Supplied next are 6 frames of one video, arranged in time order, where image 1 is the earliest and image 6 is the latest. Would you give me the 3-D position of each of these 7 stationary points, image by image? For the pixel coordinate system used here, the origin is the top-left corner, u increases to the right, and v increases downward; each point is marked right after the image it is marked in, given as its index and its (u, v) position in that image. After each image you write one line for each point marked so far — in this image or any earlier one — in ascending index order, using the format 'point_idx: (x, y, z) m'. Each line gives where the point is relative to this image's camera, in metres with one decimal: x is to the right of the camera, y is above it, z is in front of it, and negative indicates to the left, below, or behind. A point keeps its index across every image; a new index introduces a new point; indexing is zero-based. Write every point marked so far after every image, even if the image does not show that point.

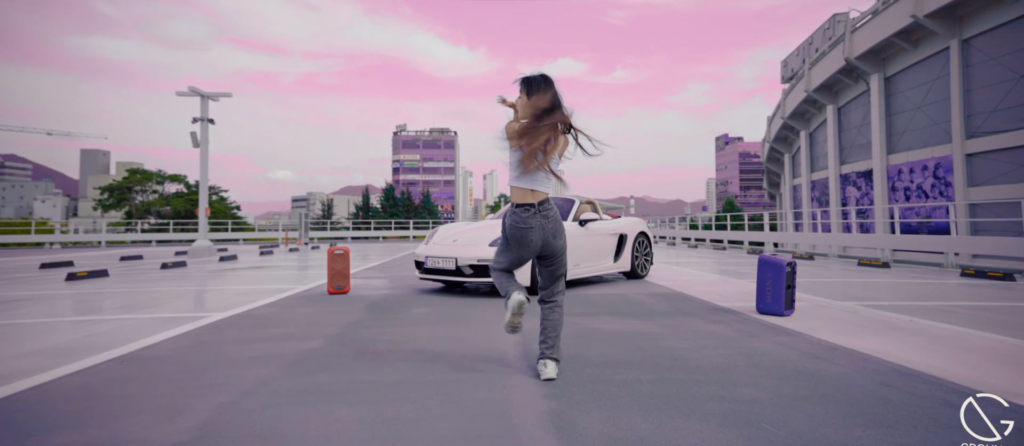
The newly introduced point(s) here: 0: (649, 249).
0: (+2.3, -0.5, +7.7) m
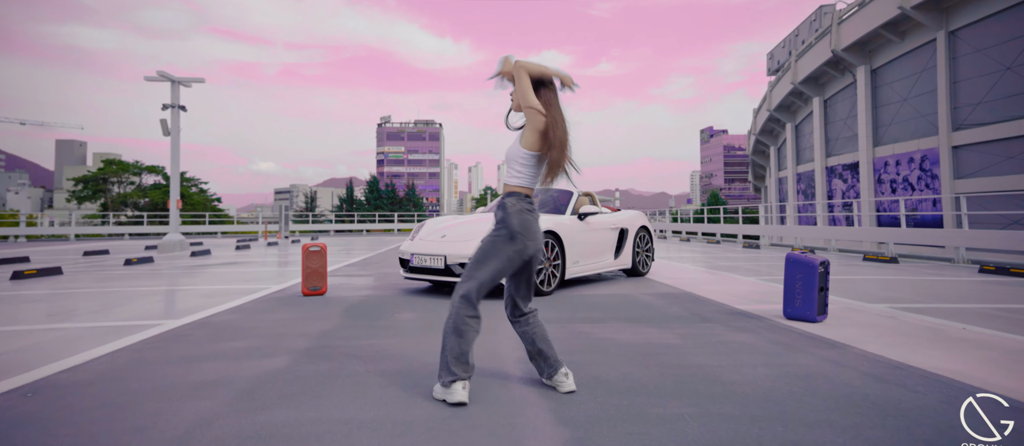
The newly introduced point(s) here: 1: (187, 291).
0: (+2.2, -0.4, +7.3) m
1: (-4.7, -1.0, +6.7) m
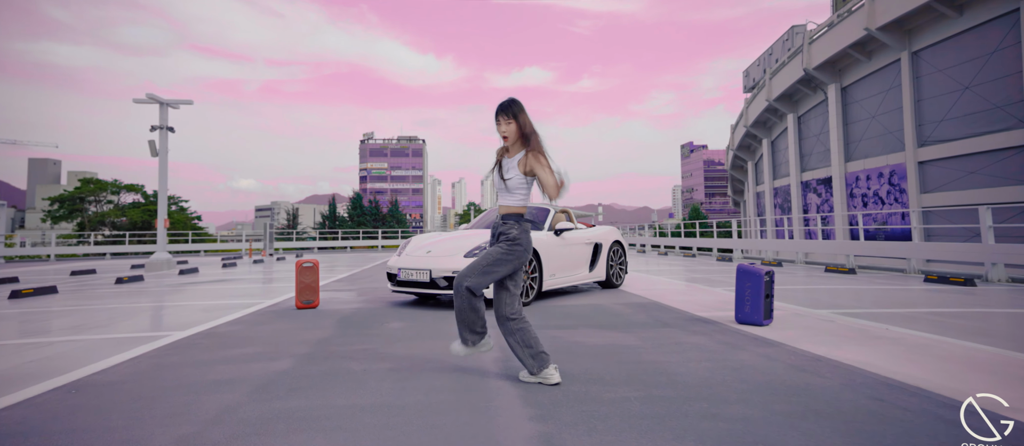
0: (+1.9, -0.6, +7.7) m
1: (-5.0, -1.3, +6.9) m
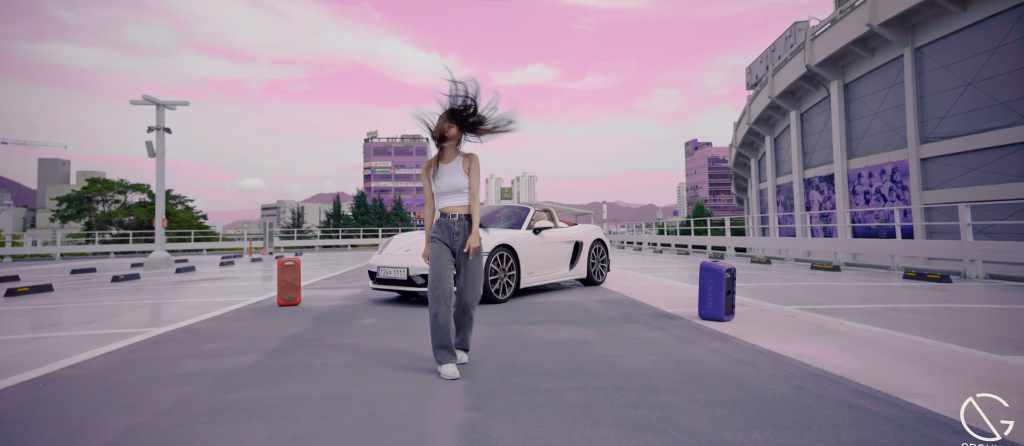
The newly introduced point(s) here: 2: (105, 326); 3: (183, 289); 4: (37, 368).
0: (+1.6, -0.6, +7.9) m
1: (-5.3, -1.3, +7.1) m
2: (-4.8, -1.2, +5.4) m
3: (-6.5, -1.3, +9.0) m
4: (-3.0, -0.9, +2.9) m
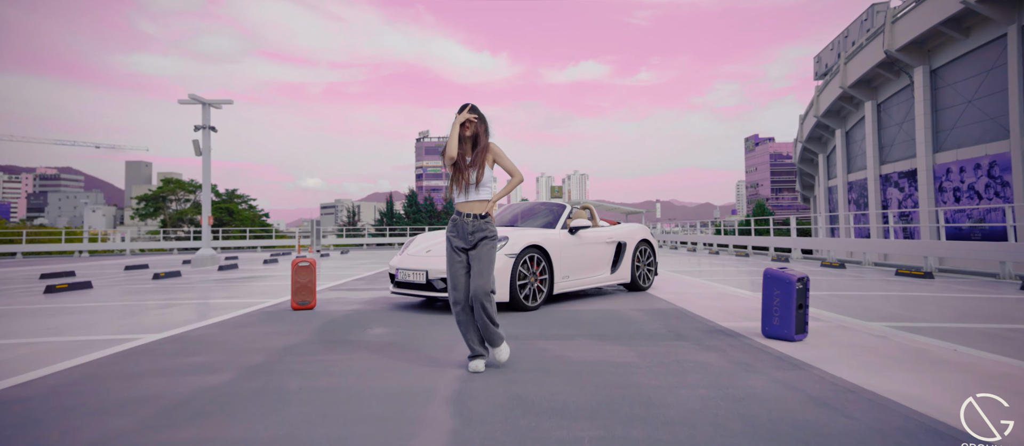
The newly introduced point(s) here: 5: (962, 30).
0: (+2.2, -0.6, +7.1) m
1: (-4.7, -1.2, +7.1) m
2: (-4.5, -1.2, +5.4) m
3: (-5.8, -1.3, +9.1) m
4: (-2.9, -0.9, +2.6) m
5: (+17.9, +7.8, +18.3) m
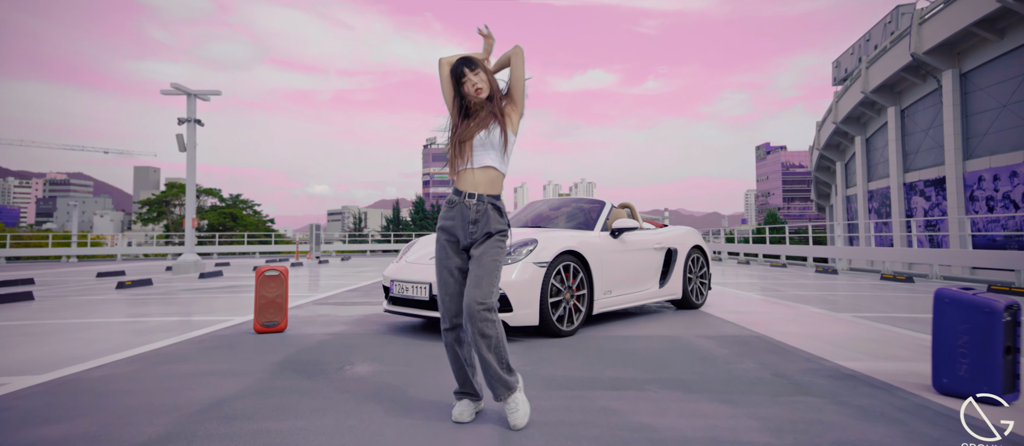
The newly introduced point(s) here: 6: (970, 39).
0: (+2.5, -0.6, +5.8) m
1: (-4.5, -1.2, +5.9) m
2: (-4.2, -1.1, +4.2) m
3: (-5.5, -1.3, +7.9) m
4: (-2.7, -0.8, +1.4) m
5: (+18.4, +7.4, +17.0) m
6: (+18.8, +7.6, +18.4) m
